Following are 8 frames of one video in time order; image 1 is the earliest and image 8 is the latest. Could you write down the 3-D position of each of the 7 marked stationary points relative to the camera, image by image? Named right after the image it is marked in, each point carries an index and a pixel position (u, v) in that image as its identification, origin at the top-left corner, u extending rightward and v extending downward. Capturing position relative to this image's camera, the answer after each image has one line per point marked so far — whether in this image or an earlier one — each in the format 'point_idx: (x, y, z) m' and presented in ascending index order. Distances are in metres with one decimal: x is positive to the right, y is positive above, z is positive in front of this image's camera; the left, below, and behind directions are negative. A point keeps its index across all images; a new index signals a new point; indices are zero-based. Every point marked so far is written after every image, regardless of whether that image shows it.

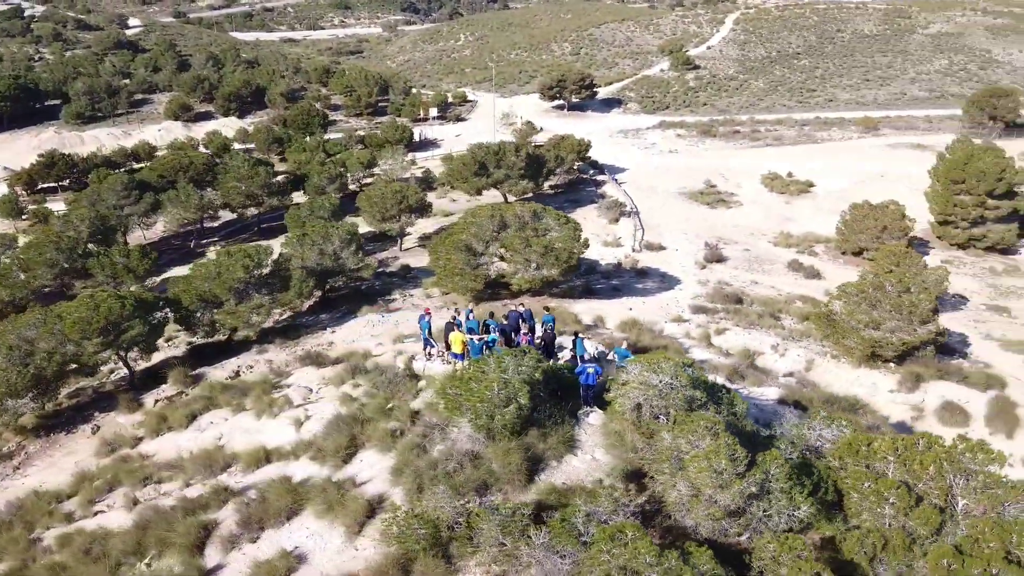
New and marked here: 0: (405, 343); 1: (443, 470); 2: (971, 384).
0: (-1.7, -1.0, +14.1) m
1: (-0.6, -1.7, +7.8) m
2: (+8.4, -1.8, +15.2) m
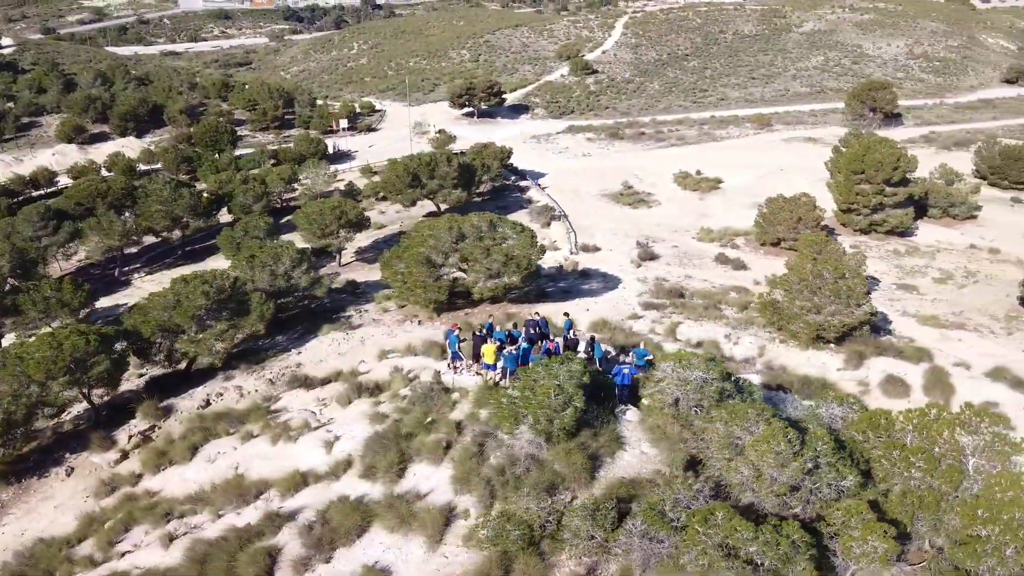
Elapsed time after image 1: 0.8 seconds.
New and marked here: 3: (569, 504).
0: (-2.0, -1.2, +14.4) m
1: (0.0, -1.9, +8.3) m
2: (+8.0, -1.4, +16.8) m
3: (+0.6, -2.0, +7.9) m
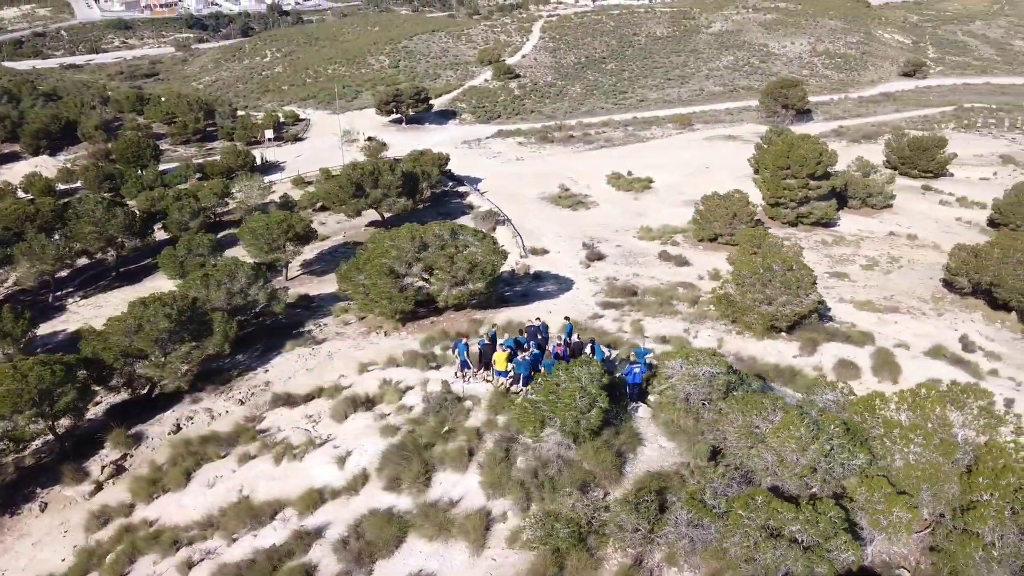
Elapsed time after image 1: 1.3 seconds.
0: (-2.3, -1.5, +14.5) m
1: (+0.3, -2.0, +8.7) m
2: (+7.4, -1.2, +18.0) m
3: (+1.0, -2.1, +8.3) m
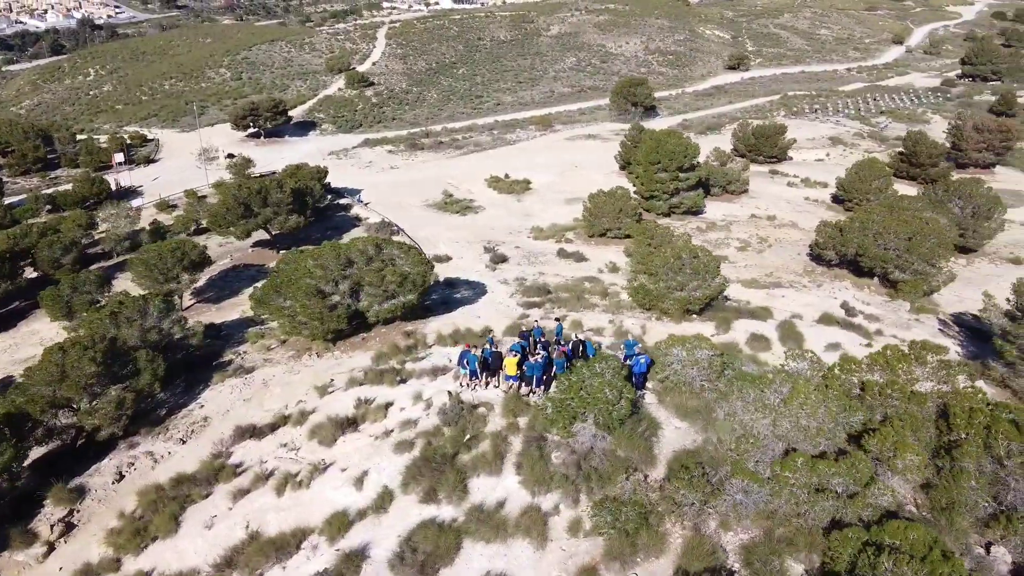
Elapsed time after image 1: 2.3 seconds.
0: (-2.9, -1.8, +14.5) m
1: (+0.8, -2.0, +9.3) m
2: (+5.9, -0.7, +19.8) m
3: (+1.5, -2.1, +9.0) m
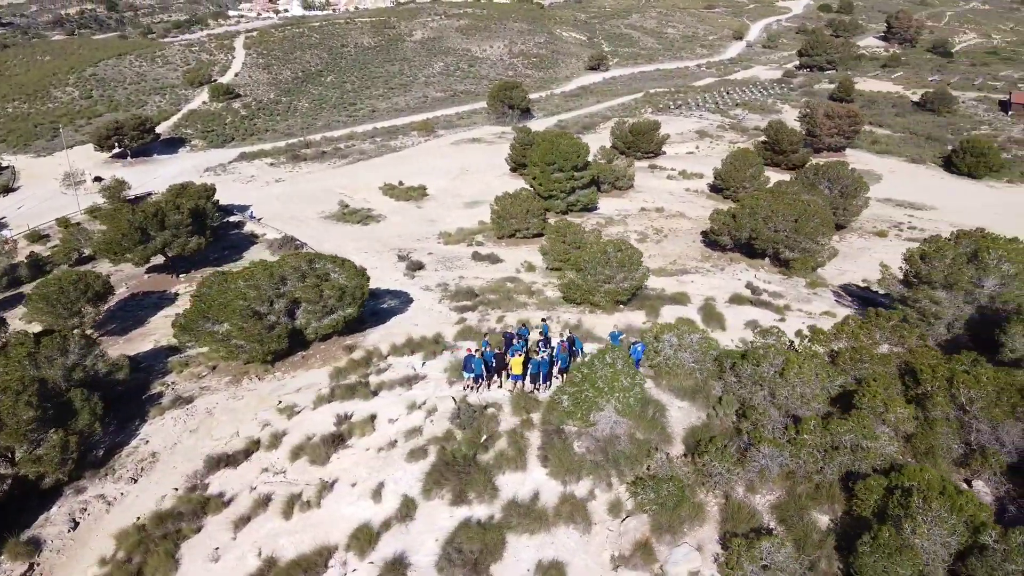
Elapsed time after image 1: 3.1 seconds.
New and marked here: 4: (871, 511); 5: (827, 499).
0: (-3.4, -2.1, +14.4) m
1: (+1.2, -2.0, +9.9) m
2: (+4.3, -0.4, +21.1) m
3: (+1.9, -2.0, +9.8) m
4: (+3.6, -2.2, +8.4) m
5: (+3.4, -2.2, +8.9) m
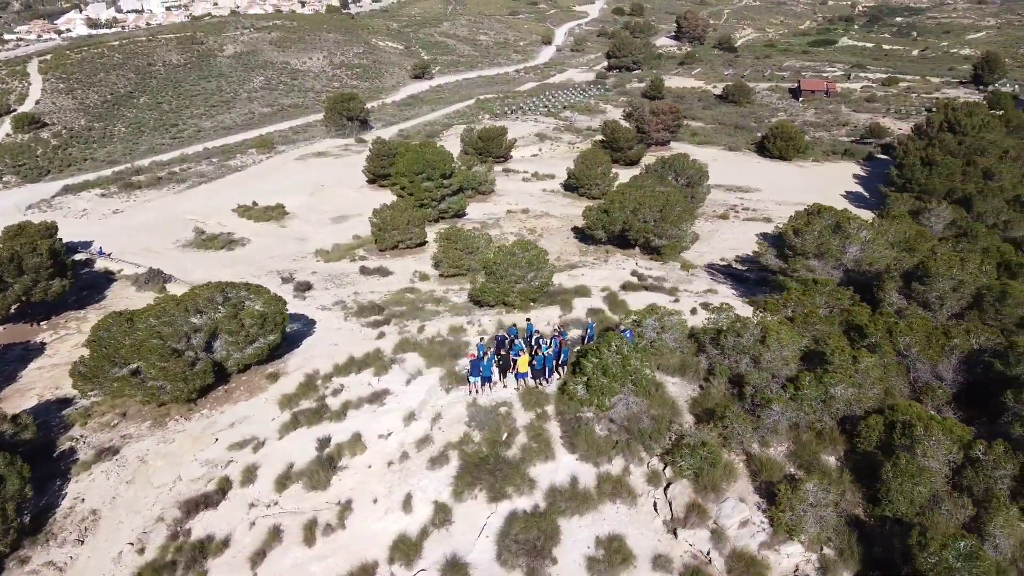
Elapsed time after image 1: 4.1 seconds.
0: (-3.8, -2.6, +14.2) m
1: (+1.6, -1.9, +10.8) m
2: (+1.9, -0.2, +22.4) m
3: (+2.3, -1.8, +10.9) m
4: (+4.3, -1.8, +9.8) m
5: (+4.0, -1.9, +10.3) m
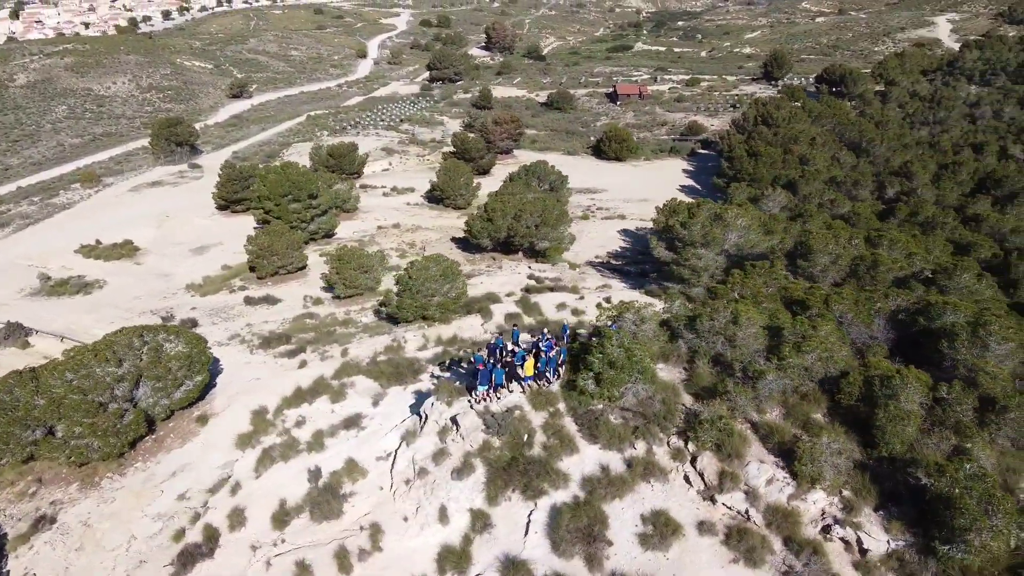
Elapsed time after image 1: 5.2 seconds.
0: (-4.0, -3.1, +13.9) m
1: (+1.9, -1.8, +11.8) m
2: (-0.5, -0.4, +23.2) m
3: (+2.6, -1.7, +12.0) m
4: (+4.7, -1.5, +11.5) m
5: (+4.3, -1.6, +11.9) m
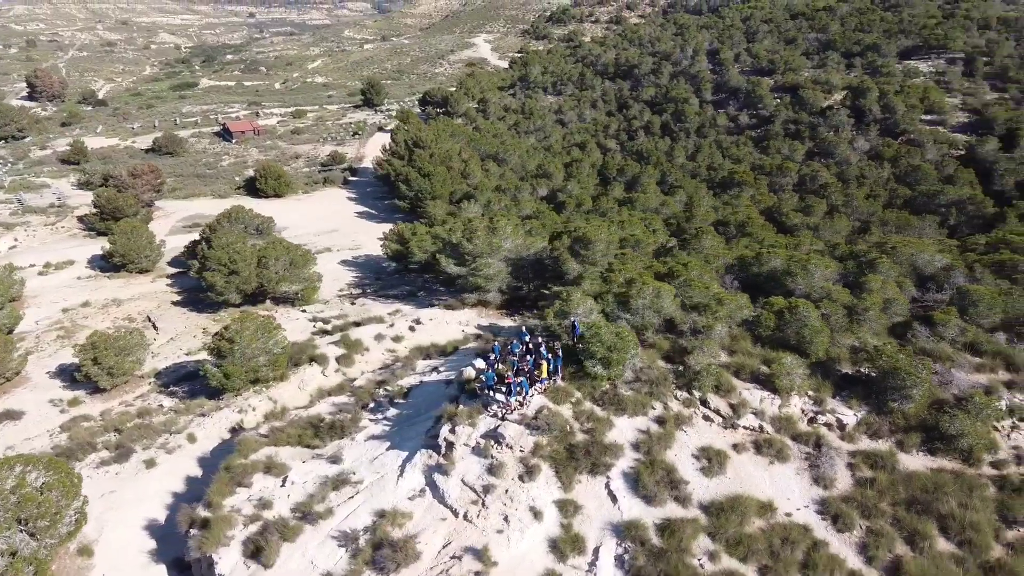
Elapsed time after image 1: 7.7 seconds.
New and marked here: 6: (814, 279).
0: (-3.4, -4.2, +13.3) m
1: (+2.3, -1.7, +14.4) m
2: (-5.5, -1.7, +23.0) m
3: (+2.8, -1.4, +14.9) m
4: (+4.8, -0.7, +15.4) m
5: (+4.3, -1.0, +15.6) m
6: (+6.2, +0.2, +17.1) m
